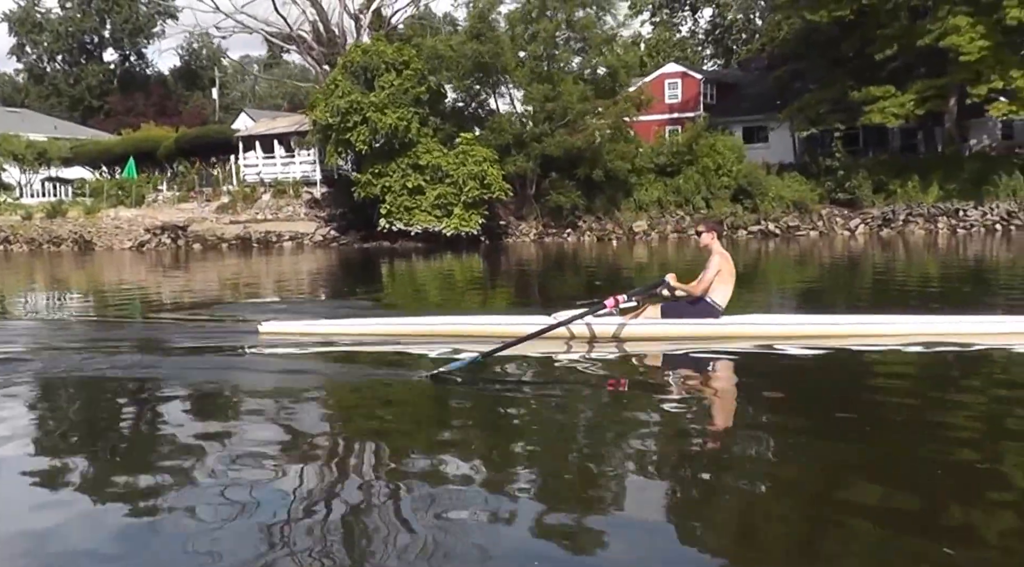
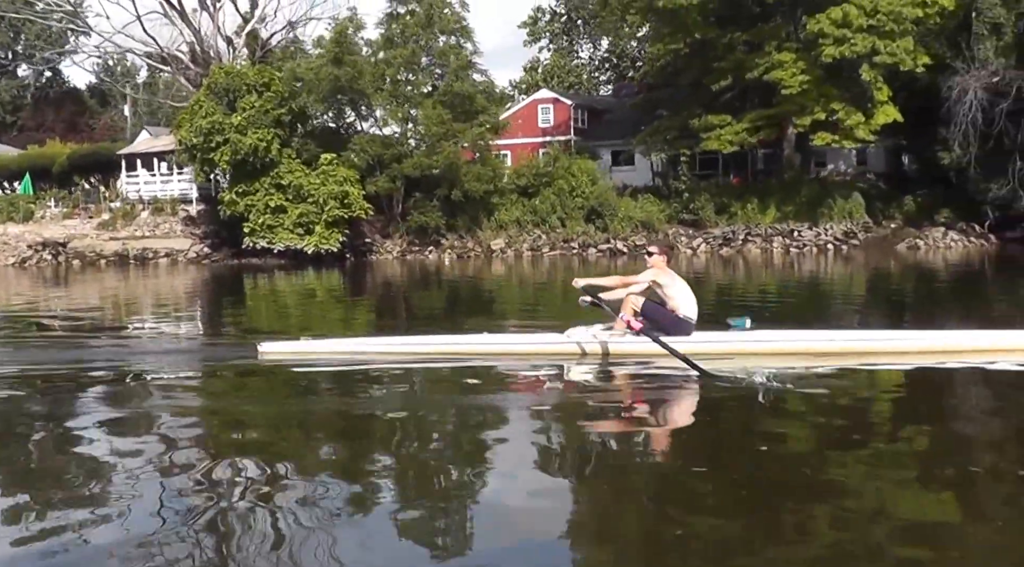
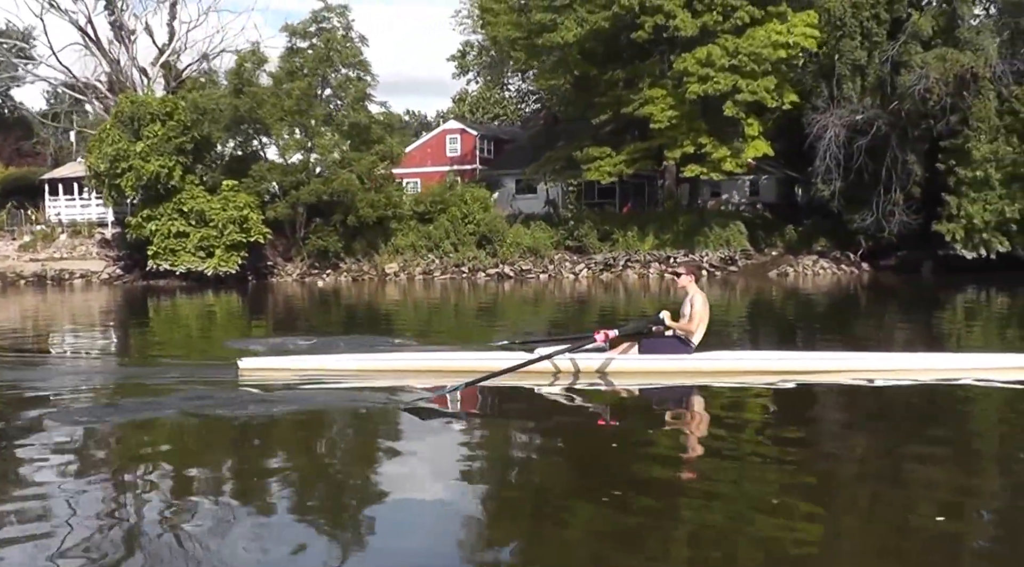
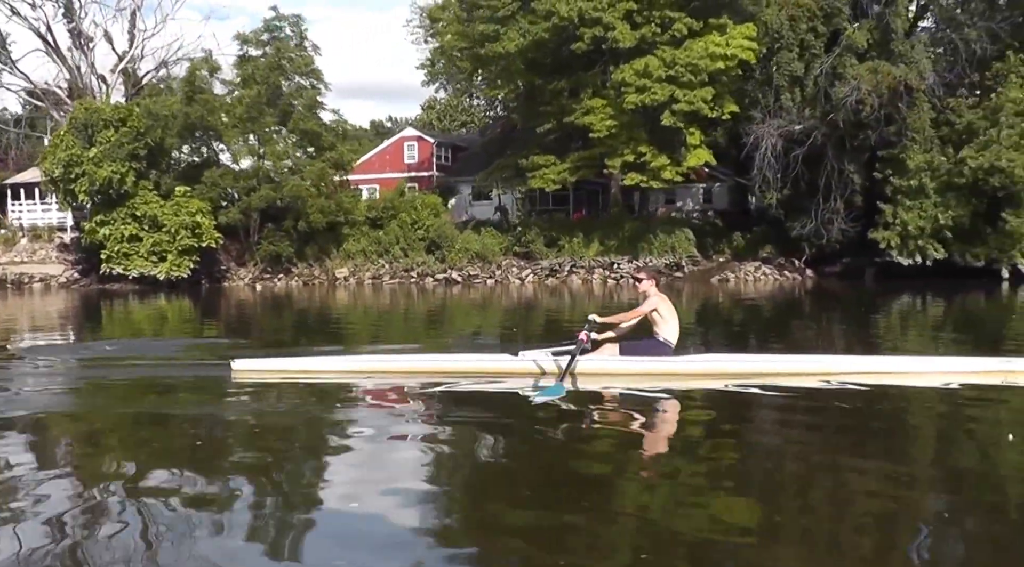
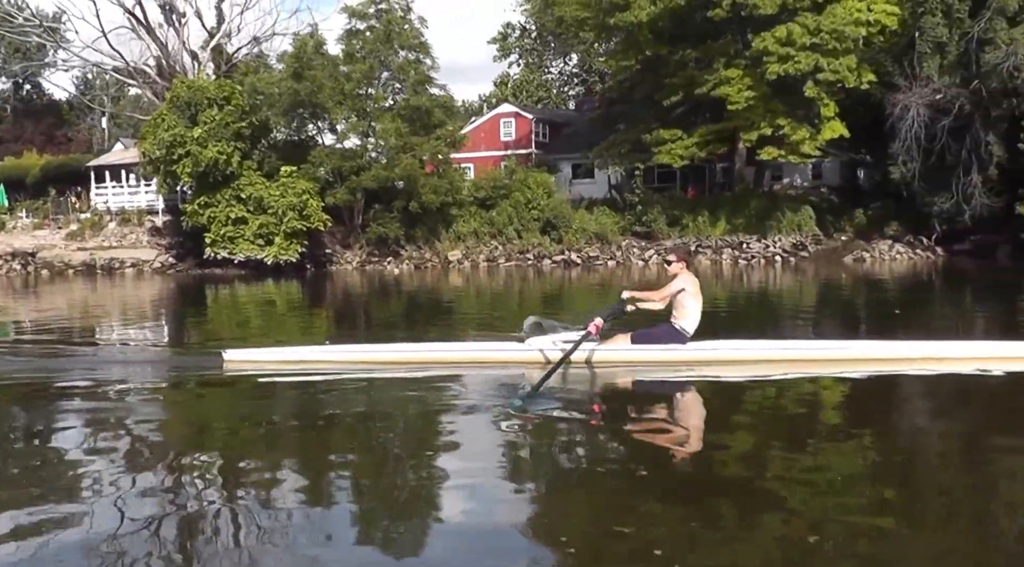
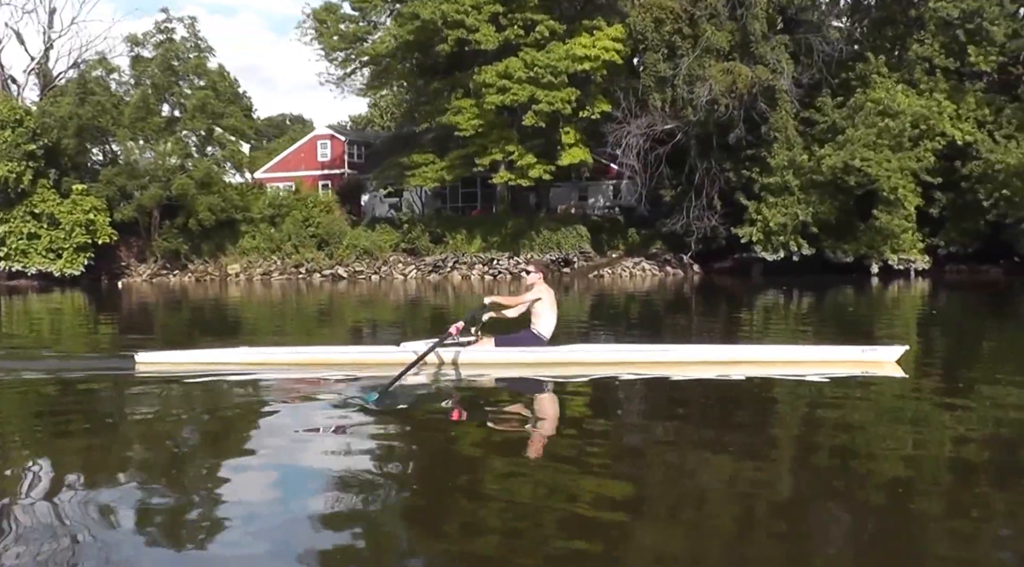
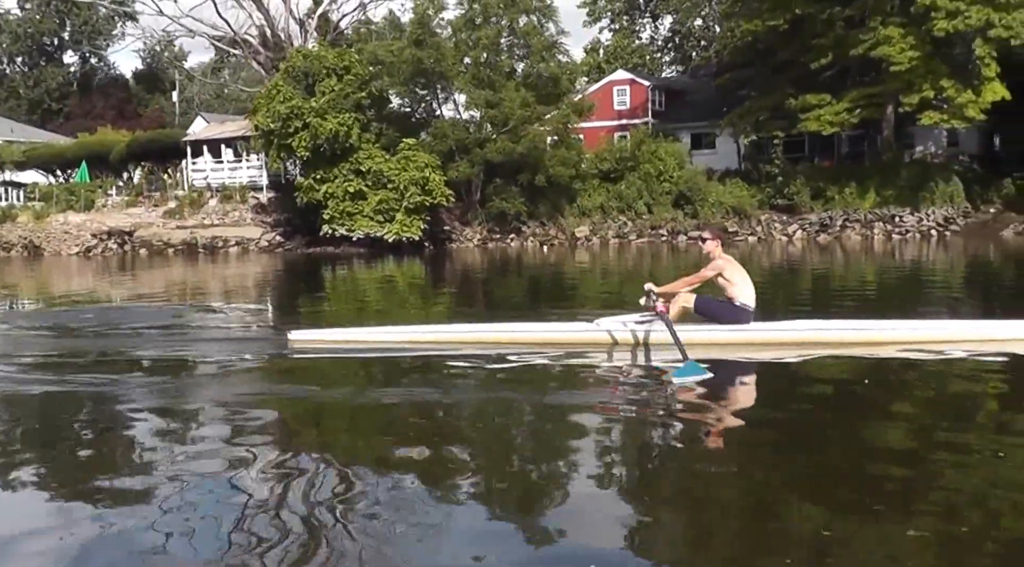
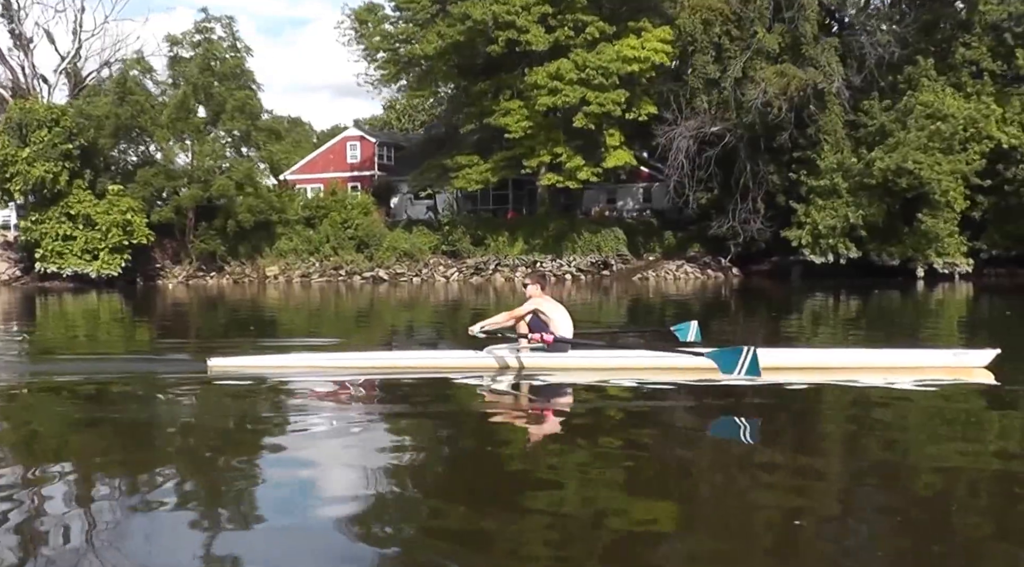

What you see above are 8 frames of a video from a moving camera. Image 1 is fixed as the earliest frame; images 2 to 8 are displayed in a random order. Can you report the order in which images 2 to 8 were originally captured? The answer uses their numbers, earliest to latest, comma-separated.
7, 2, 5, 3, 4, 8, 6
